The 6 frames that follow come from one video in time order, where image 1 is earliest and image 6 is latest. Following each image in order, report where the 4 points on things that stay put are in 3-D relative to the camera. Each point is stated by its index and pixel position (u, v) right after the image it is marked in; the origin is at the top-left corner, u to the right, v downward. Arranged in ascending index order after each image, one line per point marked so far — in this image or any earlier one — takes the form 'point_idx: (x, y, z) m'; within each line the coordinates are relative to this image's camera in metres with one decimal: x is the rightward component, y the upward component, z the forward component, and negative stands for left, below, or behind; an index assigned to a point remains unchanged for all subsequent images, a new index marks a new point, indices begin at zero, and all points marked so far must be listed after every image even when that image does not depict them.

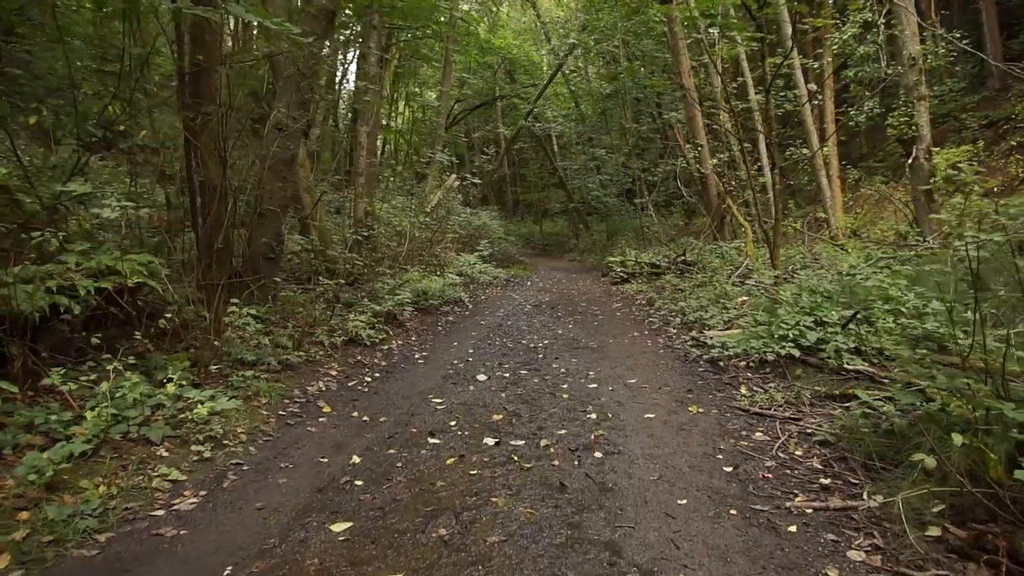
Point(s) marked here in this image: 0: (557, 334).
0: (+0.7, -0.7, +8.6) m
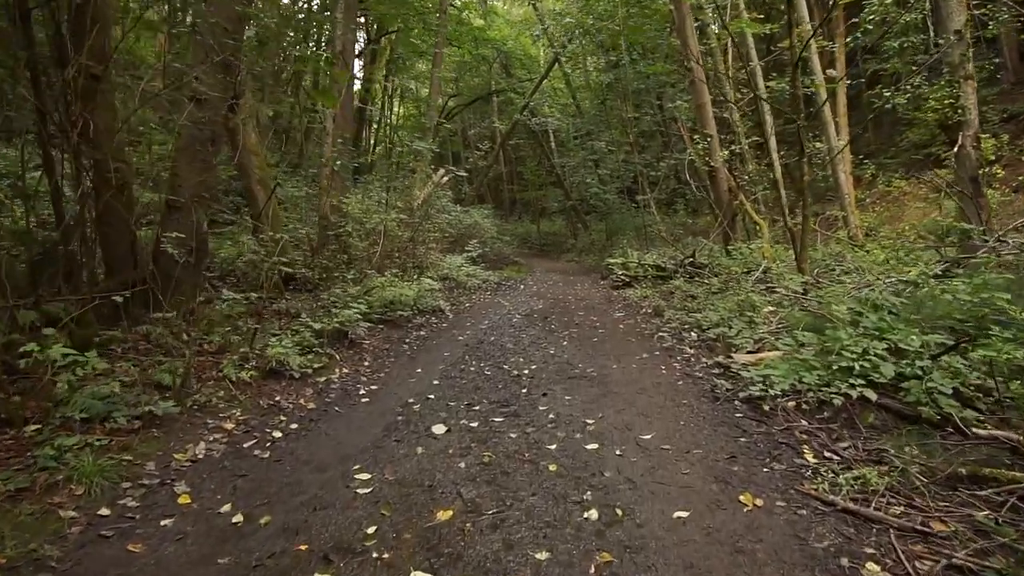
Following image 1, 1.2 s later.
0: (+0.5, -0.8, +7.0) m
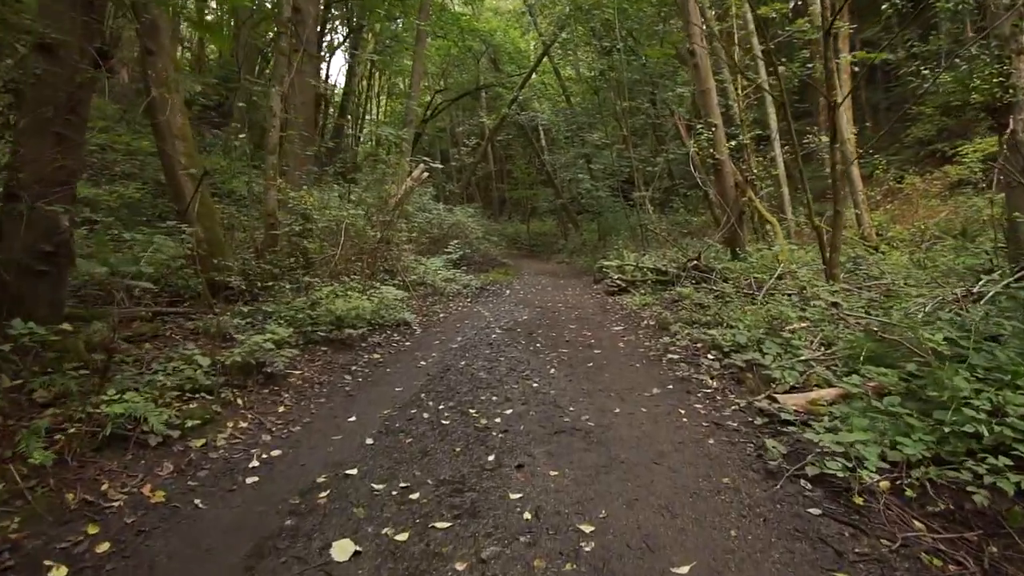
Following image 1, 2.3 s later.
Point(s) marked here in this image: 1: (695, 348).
0: (+0.2, -1.0, +5.4) m
1: (+2.3, -0.8, +7.1) m
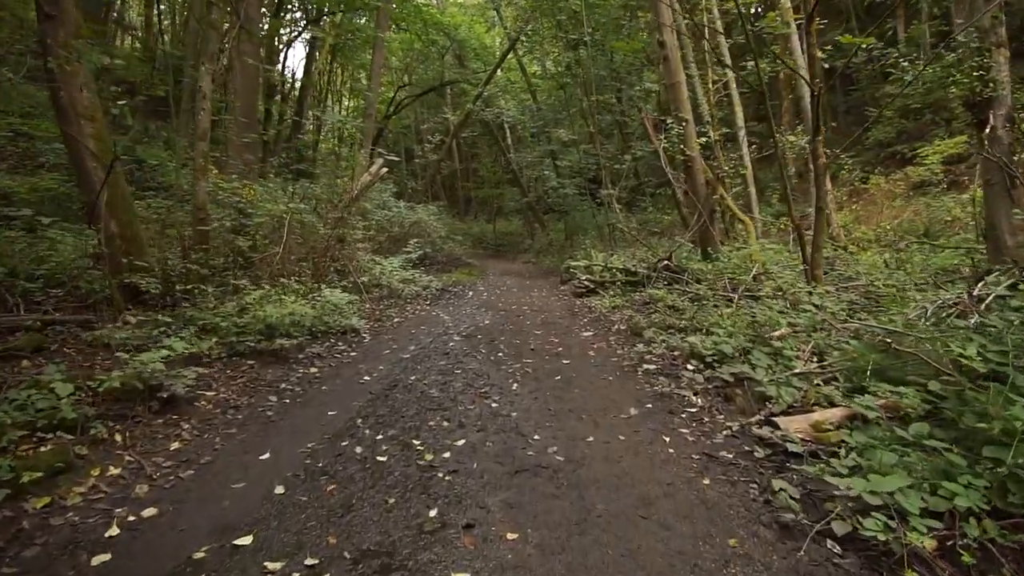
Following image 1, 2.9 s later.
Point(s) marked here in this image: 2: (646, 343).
0: (-0.2, -1.0, +4.6) m
1: (+1.8, -0.8, +6.4) m
2: (+1.8, -0.7, +7.6) m
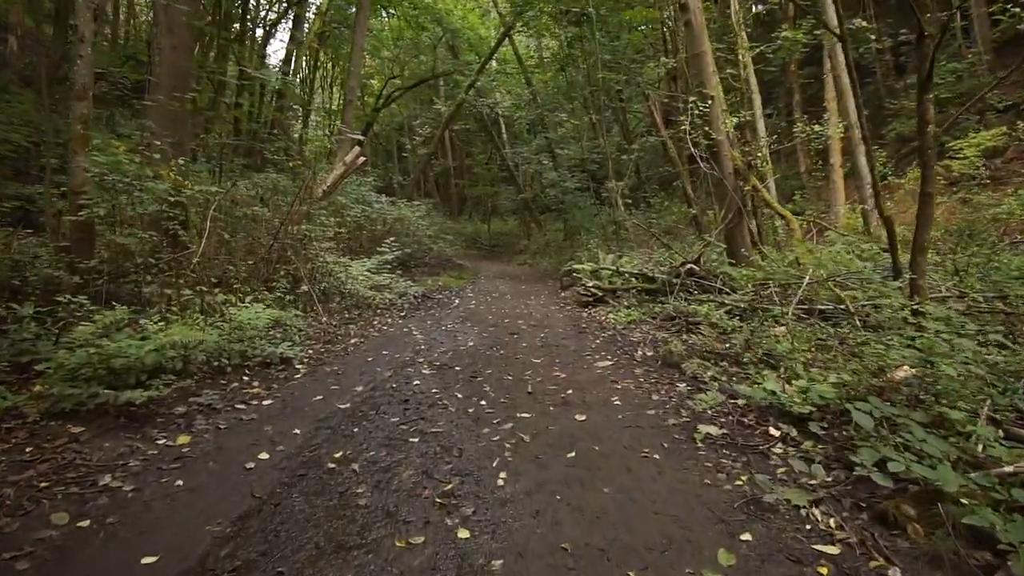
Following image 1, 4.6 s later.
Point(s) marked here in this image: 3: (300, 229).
0: (-0.3, -1.2, +2.4) m
1: (+1.7, -0.9, +4.2) m
2: (+1.7, -0.9, +5.4) m
3: (-3.6, +1.0, +9.6) m
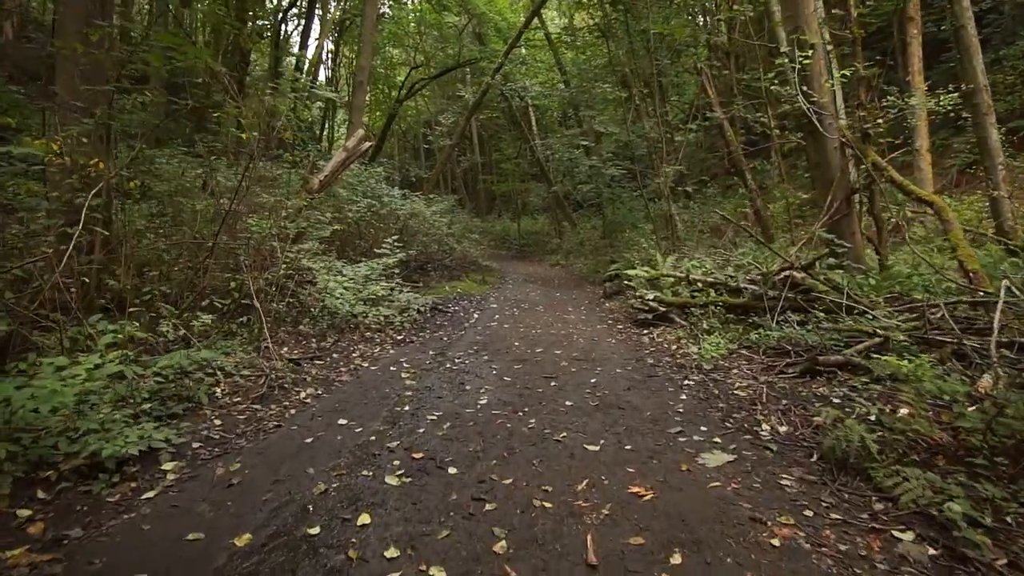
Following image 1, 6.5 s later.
0: (-0.2, -1.4, -0.3) m
1: (+1.8, -1.2, +1.4) m
2: (+1.9, -1.1, +2.5) m
3: (-3.2, +0.8, +7.0) m
